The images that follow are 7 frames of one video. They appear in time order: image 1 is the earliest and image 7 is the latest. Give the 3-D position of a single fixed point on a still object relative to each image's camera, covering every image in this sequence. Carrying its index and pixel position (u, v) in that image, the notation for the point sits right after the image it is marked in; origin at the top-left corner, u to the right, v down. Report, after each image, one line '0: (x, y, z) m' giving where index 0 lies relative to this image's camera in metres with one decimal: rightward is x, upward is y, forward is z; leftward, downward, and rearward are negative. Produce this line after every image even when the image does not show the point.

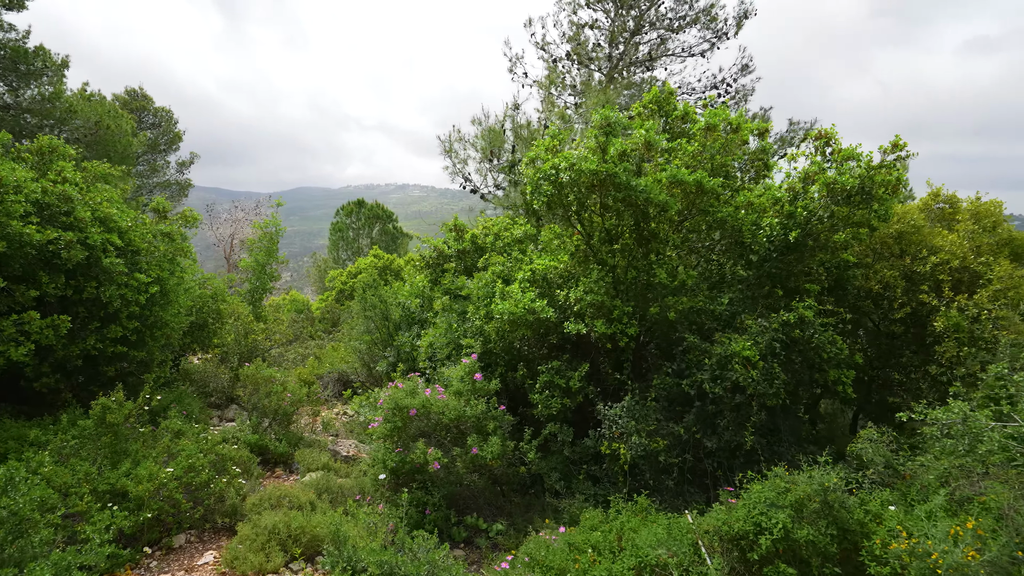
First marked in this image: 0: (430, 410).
0: (-0.8, -1.2, +4.7) m
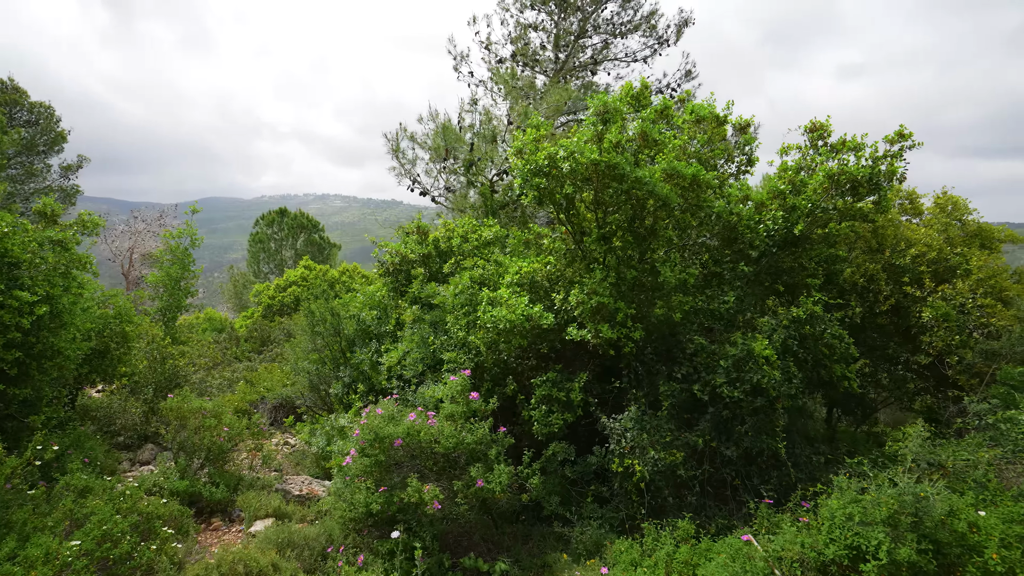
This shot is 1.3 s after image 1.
0: (-0.8, -1.3, +4.0) m
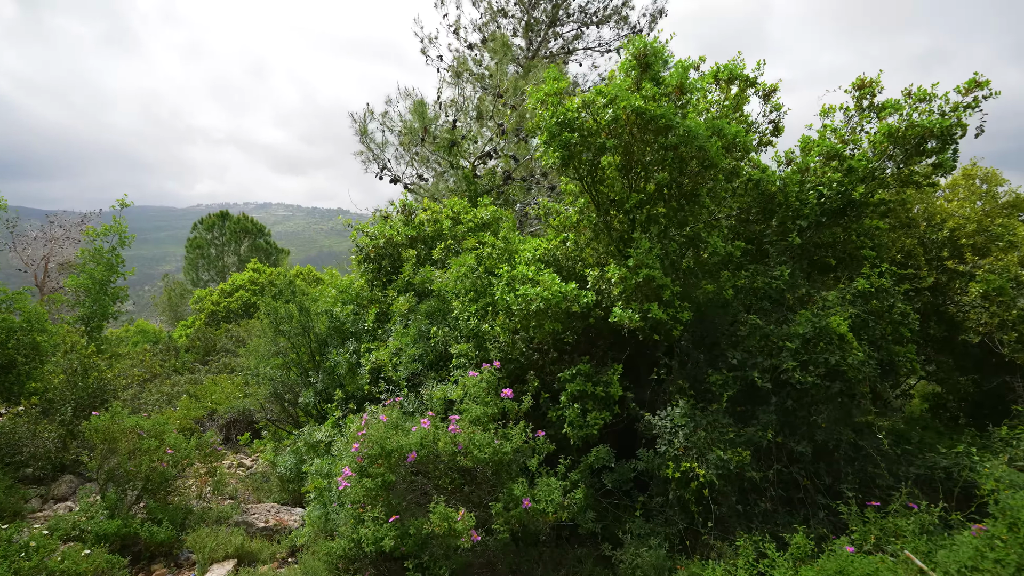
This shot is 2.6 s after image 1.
0: (-0.5, -1.1, +3.2) m
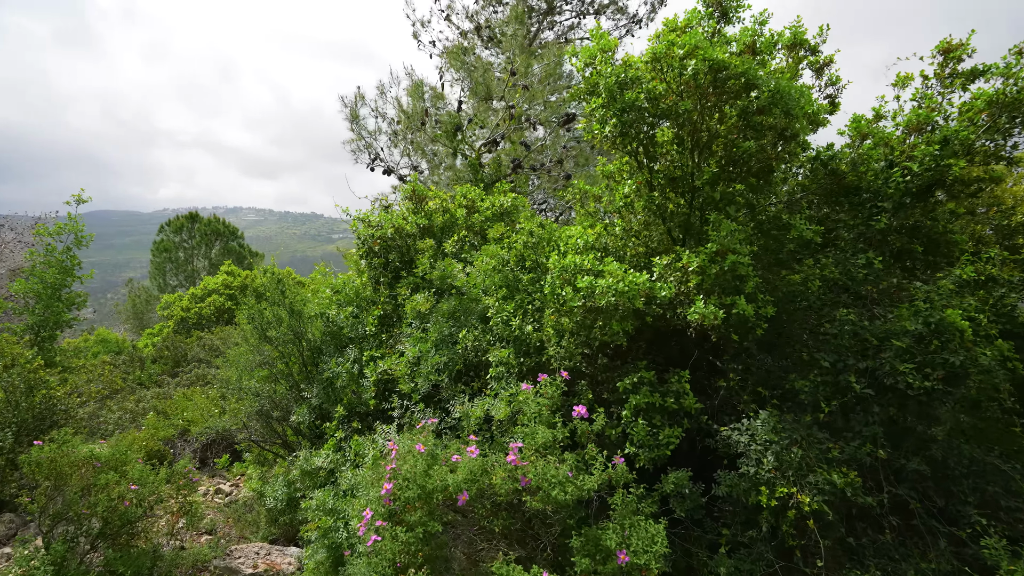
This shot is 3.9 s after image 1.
0: (-0.1, -1.0, +2.5) m
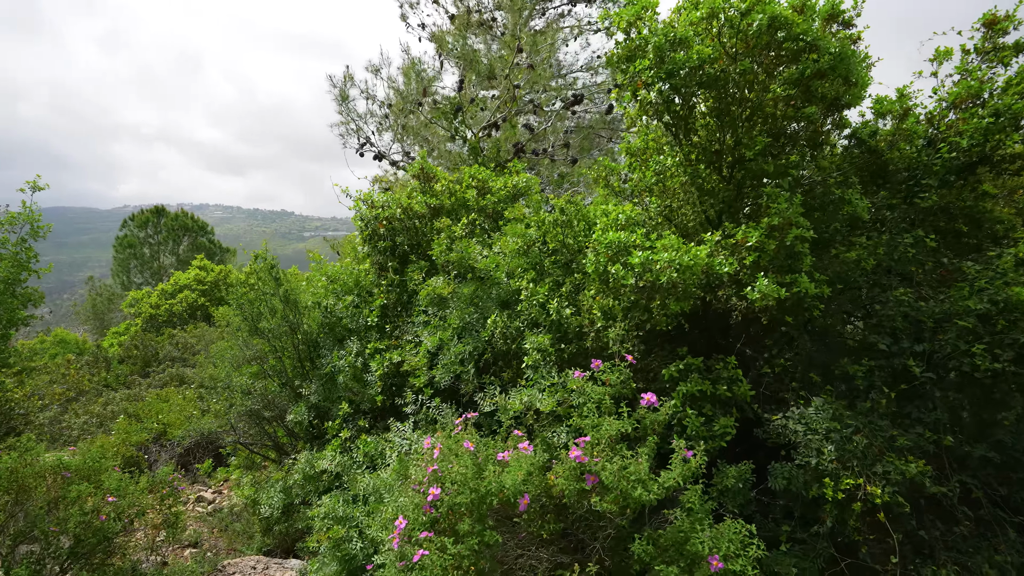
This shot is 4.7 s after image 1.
0: (+0.2, -0.9, +2.1) m
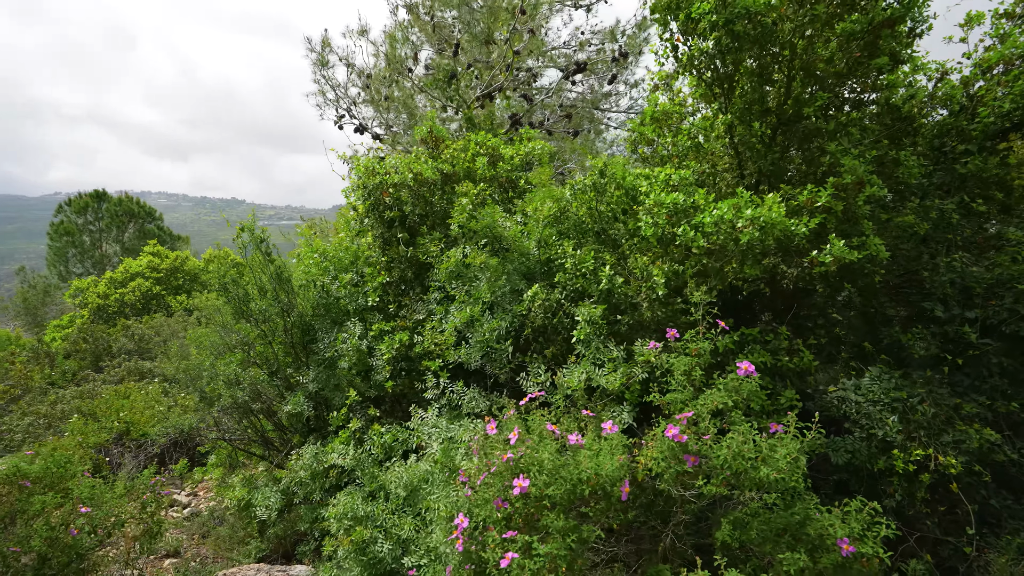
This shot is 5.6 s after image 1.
0: (+0.5, -0.7, +1.9) m
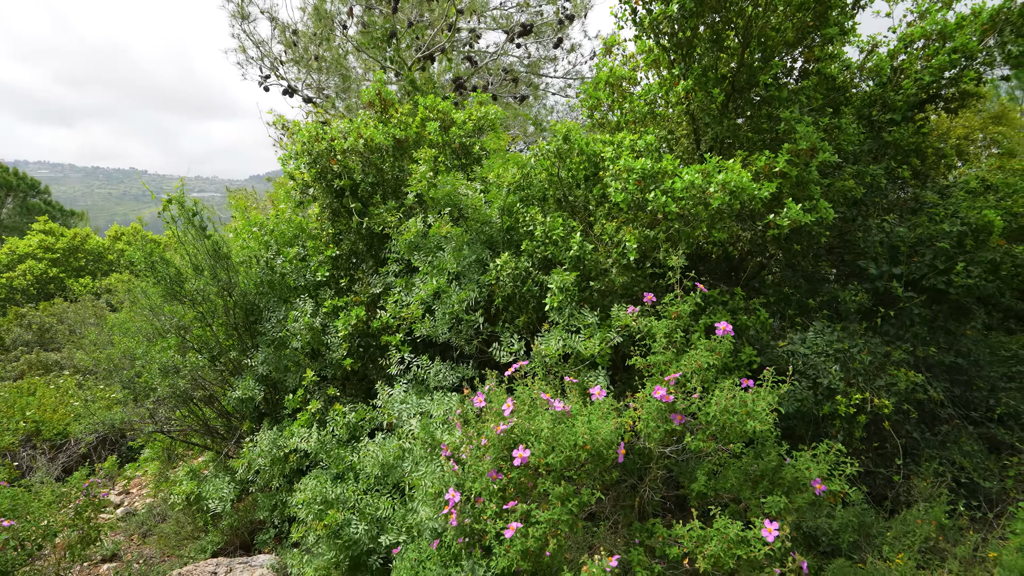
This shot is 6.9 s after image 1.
0: (+0.5, -0.6, +1.9) m
